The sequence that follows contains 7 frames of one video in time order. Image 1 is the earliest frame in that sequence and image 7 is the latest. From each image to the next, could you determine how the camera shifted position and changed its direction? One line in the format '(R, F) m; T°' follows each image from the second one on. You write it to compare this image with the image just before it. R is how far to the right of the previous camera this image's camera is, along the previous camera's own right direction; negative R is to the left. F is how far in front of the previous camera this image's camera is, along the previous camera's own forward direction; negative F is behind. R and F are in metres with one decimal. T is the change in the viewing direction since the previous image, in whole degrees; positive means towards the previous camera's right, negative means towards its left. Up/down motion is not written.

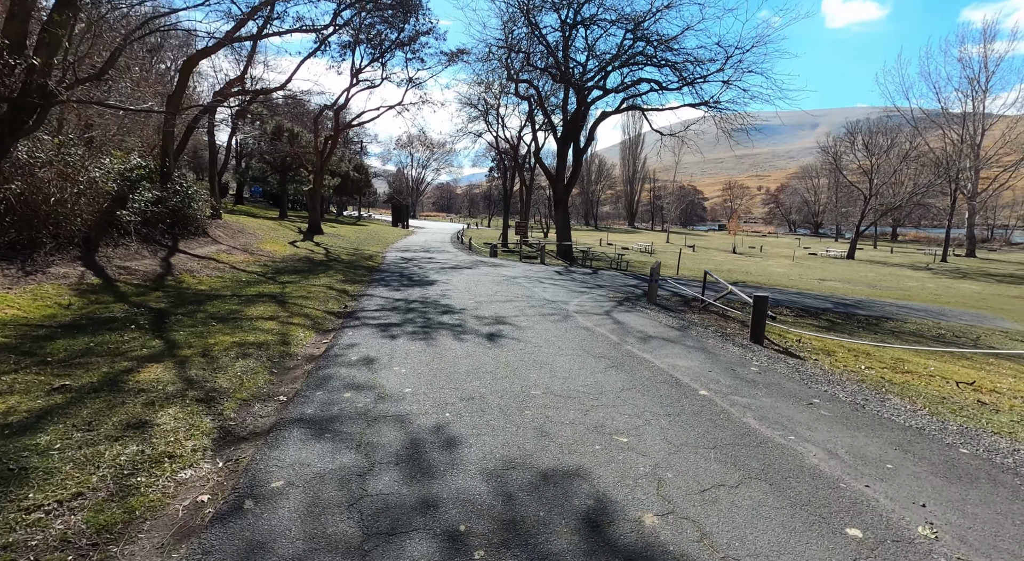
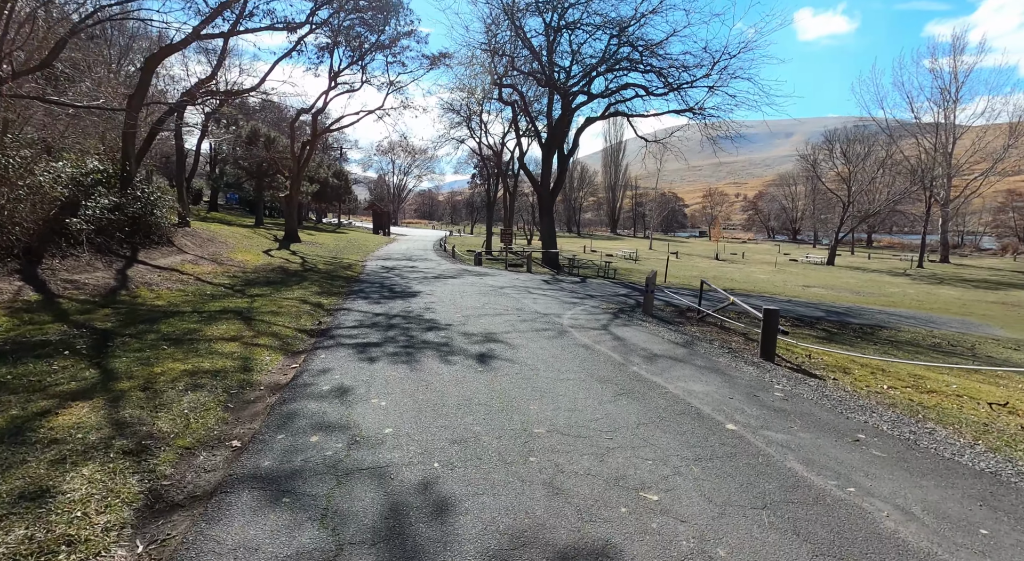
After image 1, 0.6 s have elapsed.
(-0.1, +0.7) m; +2°
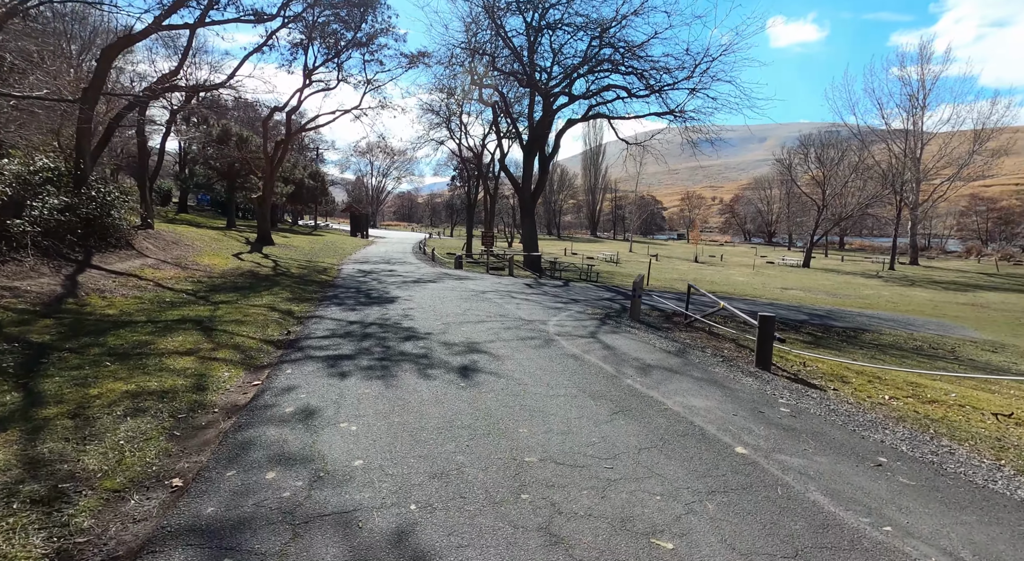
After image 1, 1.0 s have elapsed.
(-0.1, +0.5) m; +2°
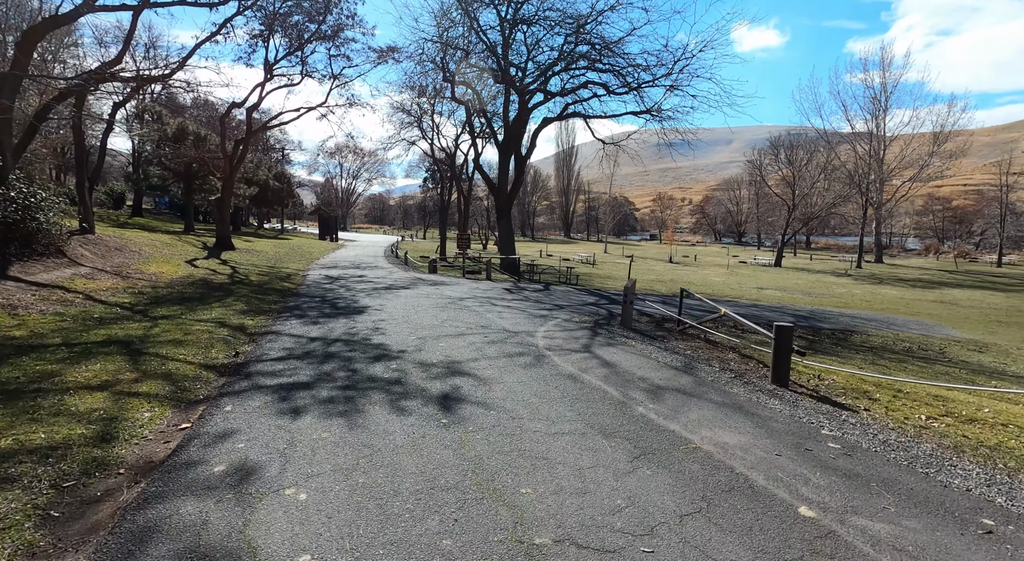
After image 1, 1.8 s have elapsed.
(-0.1, +1.0) m; +3°
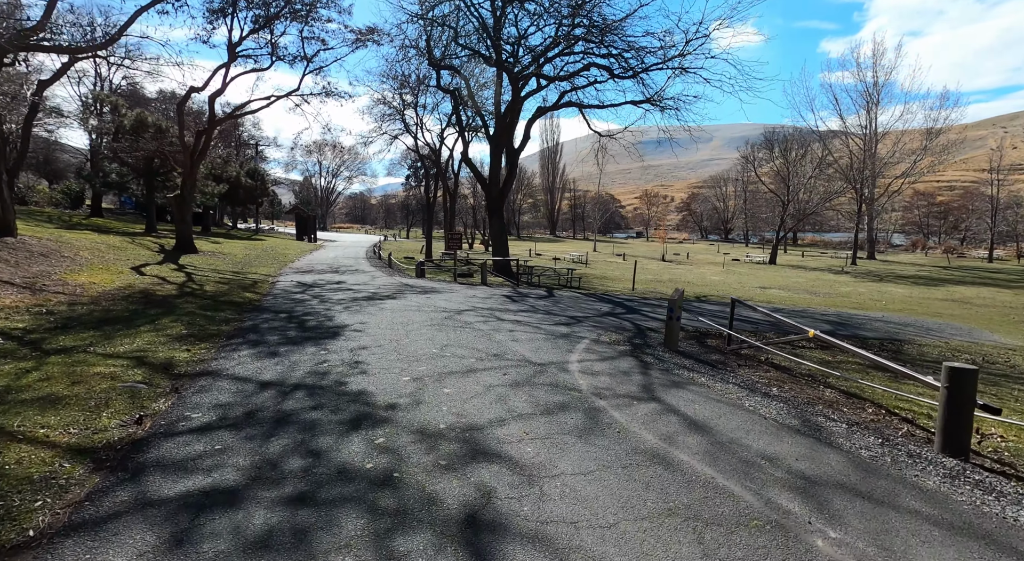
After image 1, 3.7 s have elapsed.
(-0.5, +2.3) m; +2°
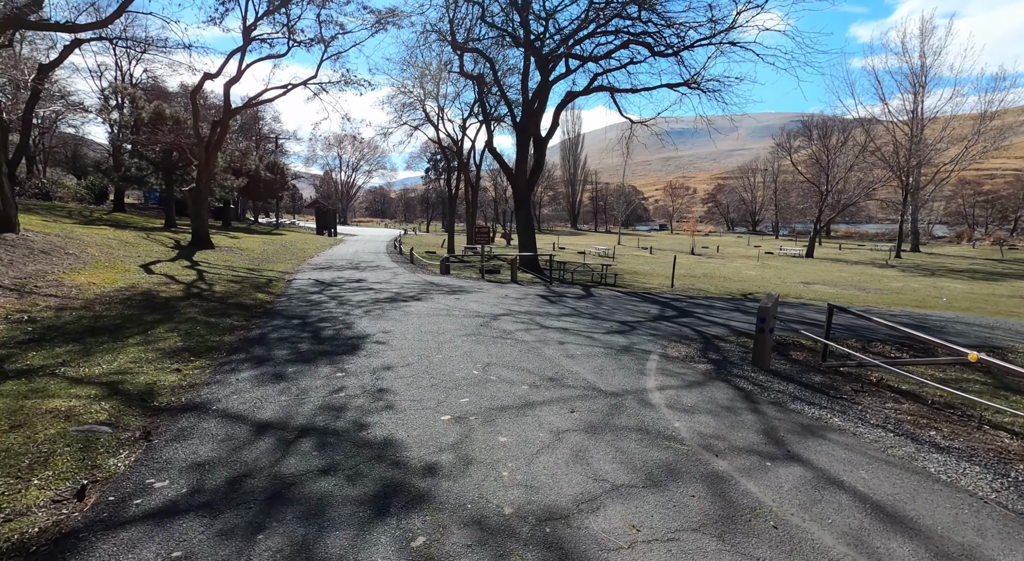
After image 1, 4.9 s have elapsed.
(-0.4, +1.5) m; -2°
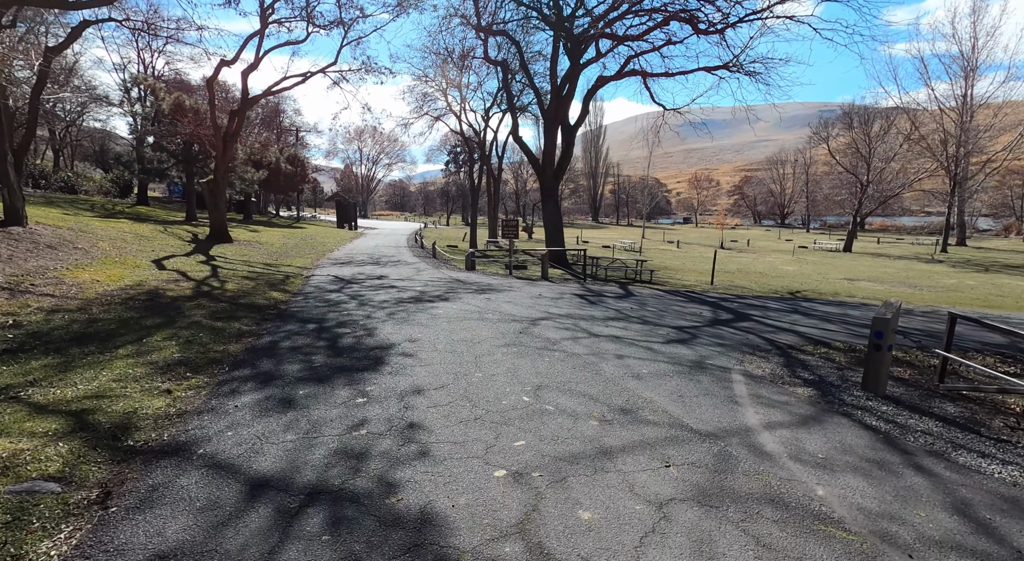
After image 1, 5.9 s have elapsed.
(-0.4, +1.2) m; -2°
